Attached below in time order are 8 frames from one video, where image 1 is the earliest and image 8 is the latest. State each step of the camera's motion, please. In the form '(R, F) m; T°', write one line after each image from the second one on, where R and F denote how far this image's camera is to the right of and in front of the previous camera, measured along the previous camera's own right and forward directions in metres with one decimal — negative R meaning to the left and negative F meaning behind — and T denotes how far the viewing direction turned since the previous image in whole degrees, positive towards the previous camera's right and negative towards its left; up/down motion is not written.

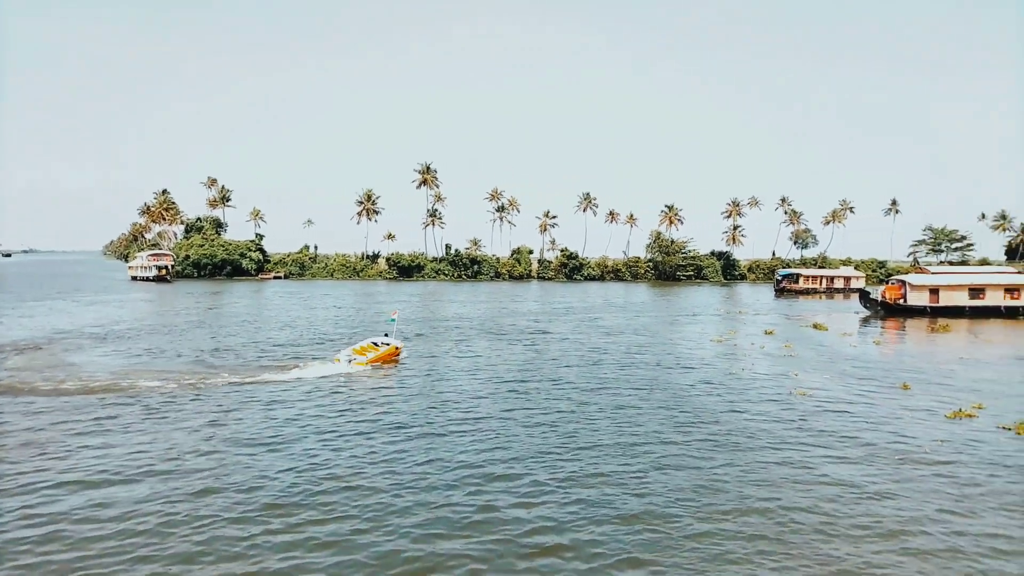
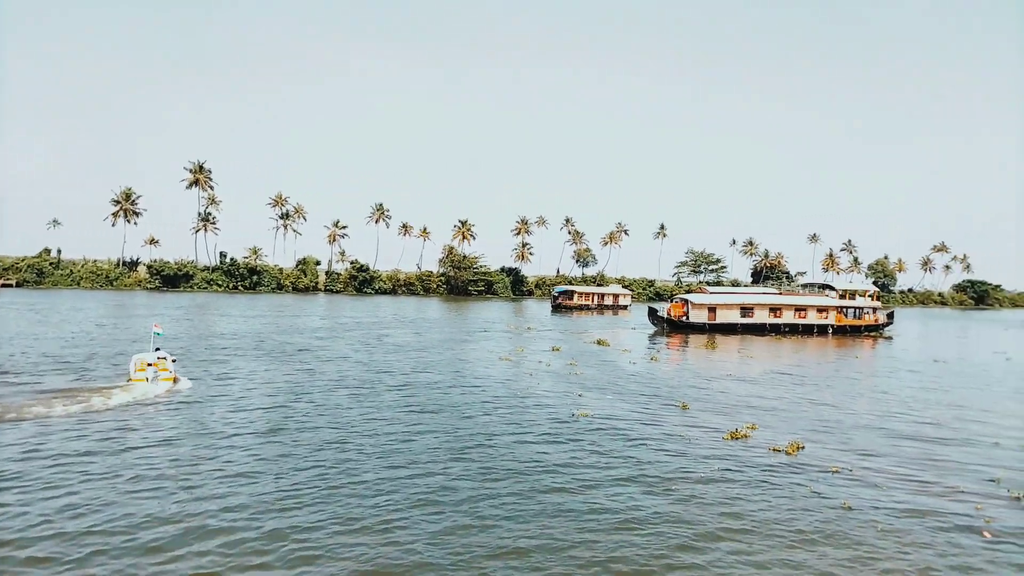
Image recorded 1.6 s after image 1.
(+0.1, +0.5) m; +19°
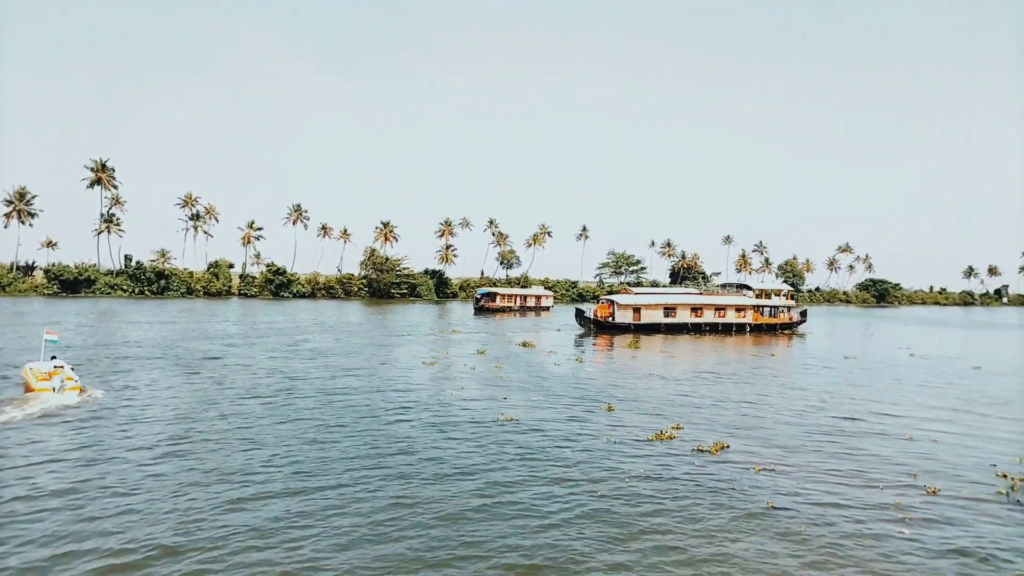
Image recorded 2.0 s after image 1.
(-1.1, -5.5) m; -14°
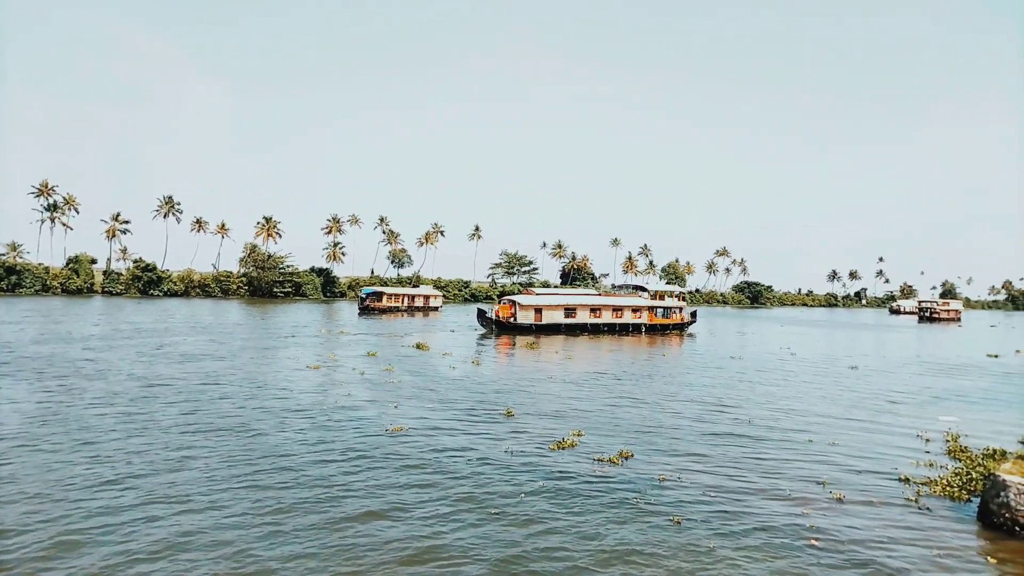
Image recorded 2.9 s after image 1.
(-0.1, +2.1) m; +10°
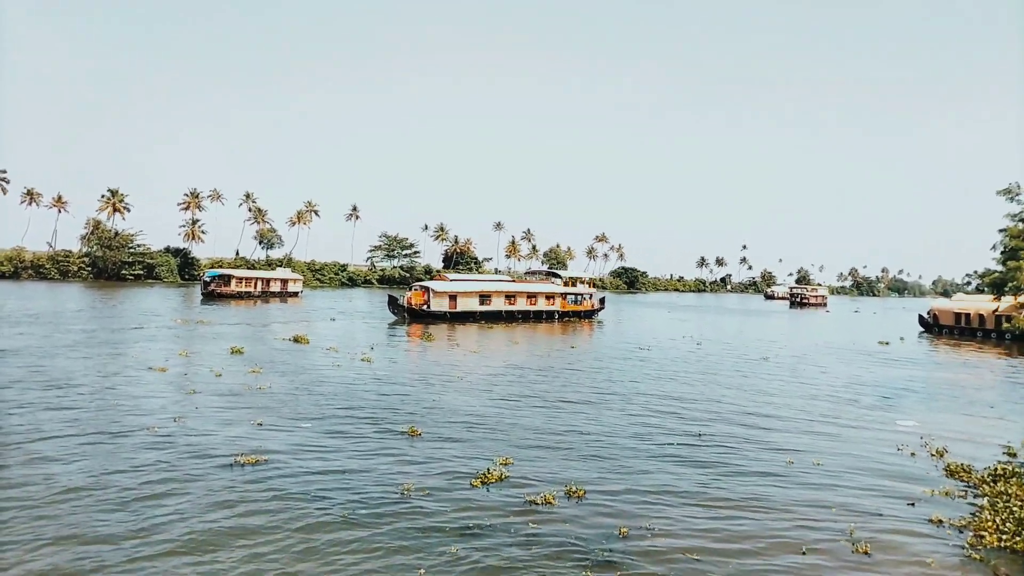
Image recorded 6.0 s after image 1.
(-1.0, +5.5) m; +11°
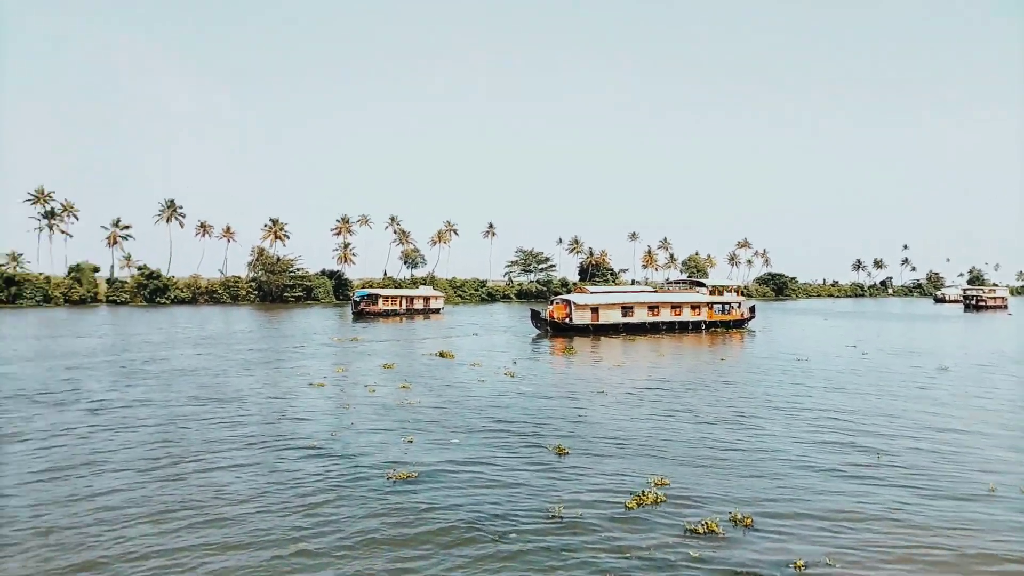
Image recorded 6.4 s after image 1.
(-0.3, +0.4) m; -12°
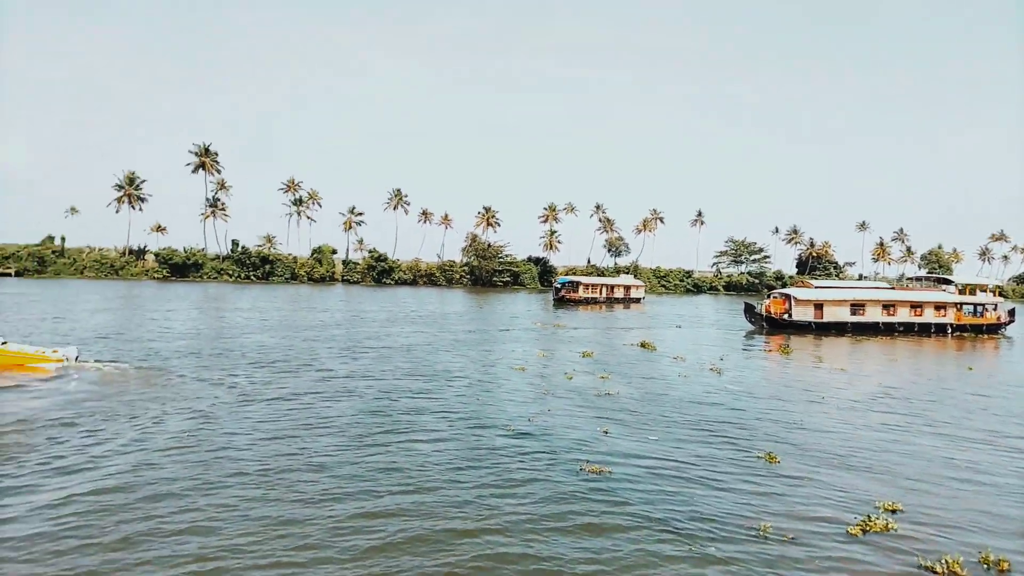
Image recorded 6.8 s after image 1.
(+0.1, +0.8) m; -18°
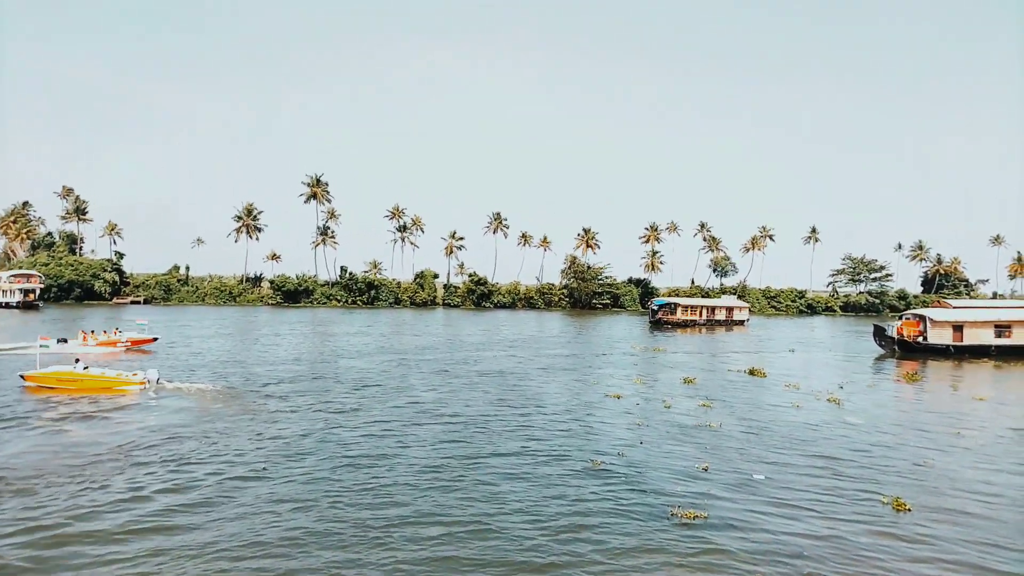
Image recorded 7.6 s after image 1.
(+0.2, +0.4) m; -9°
